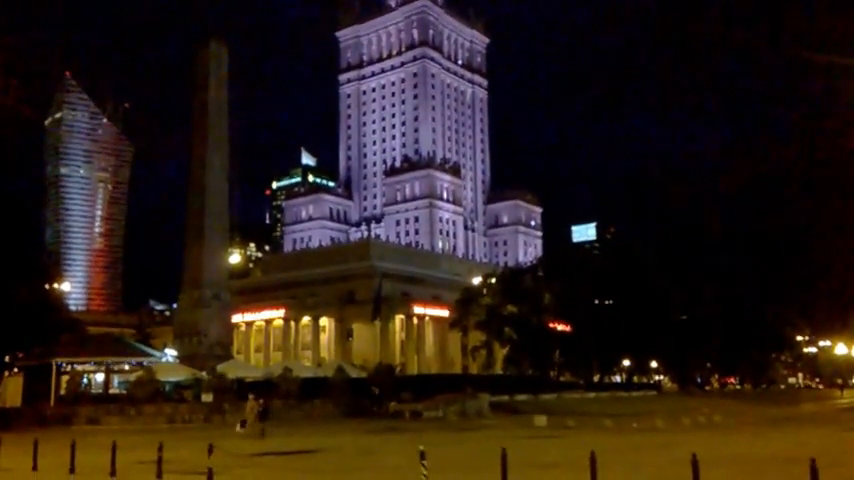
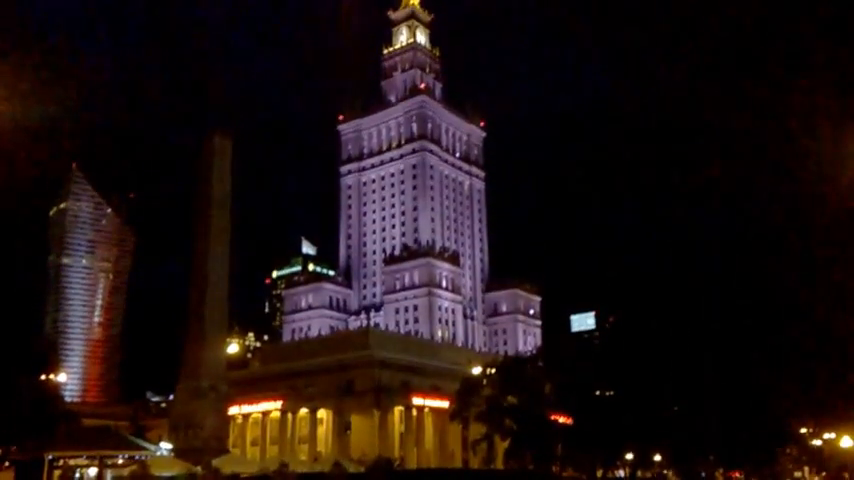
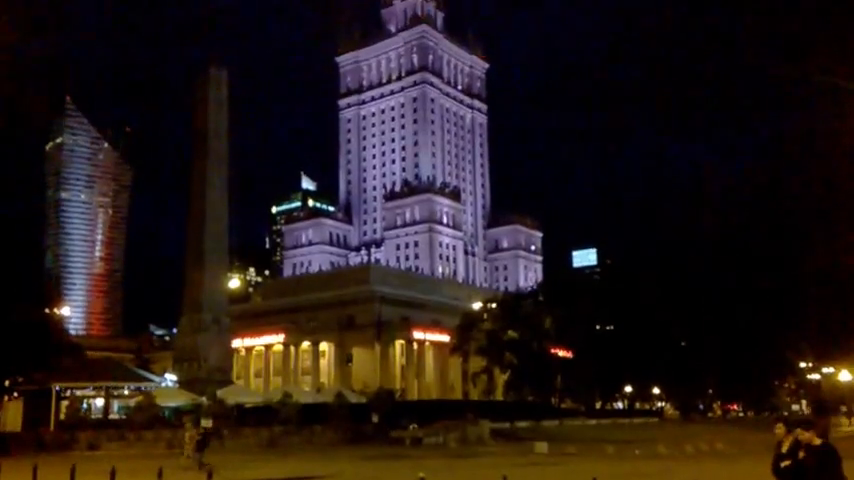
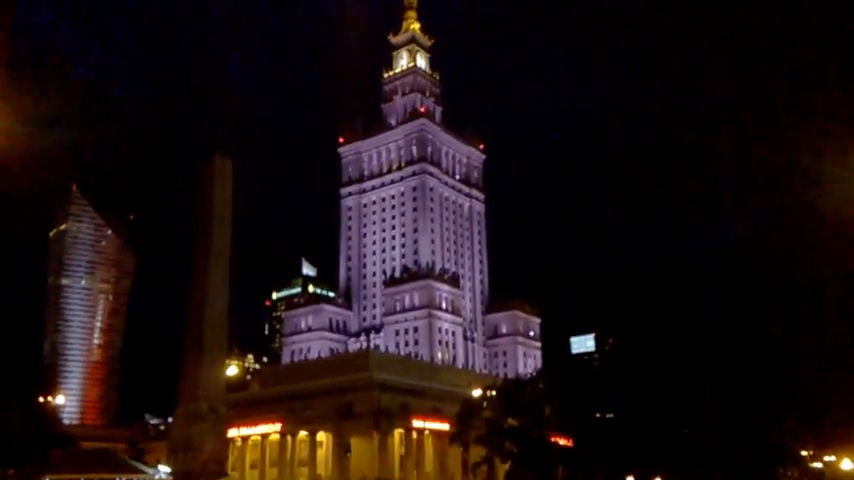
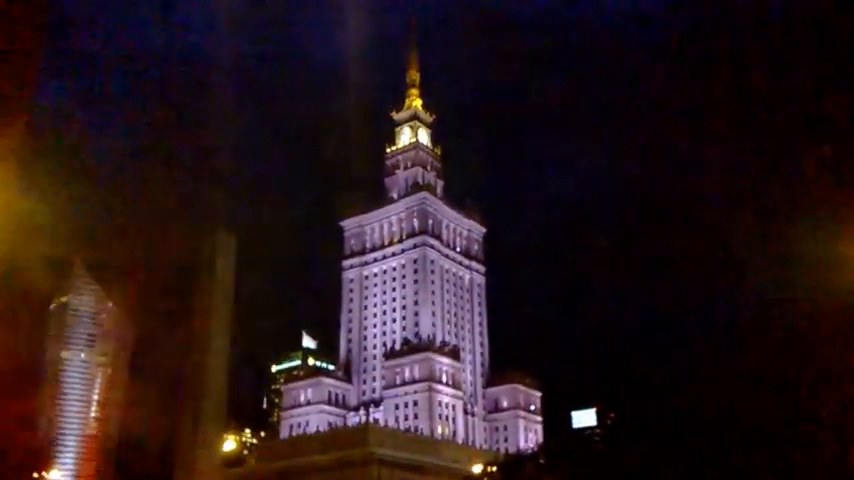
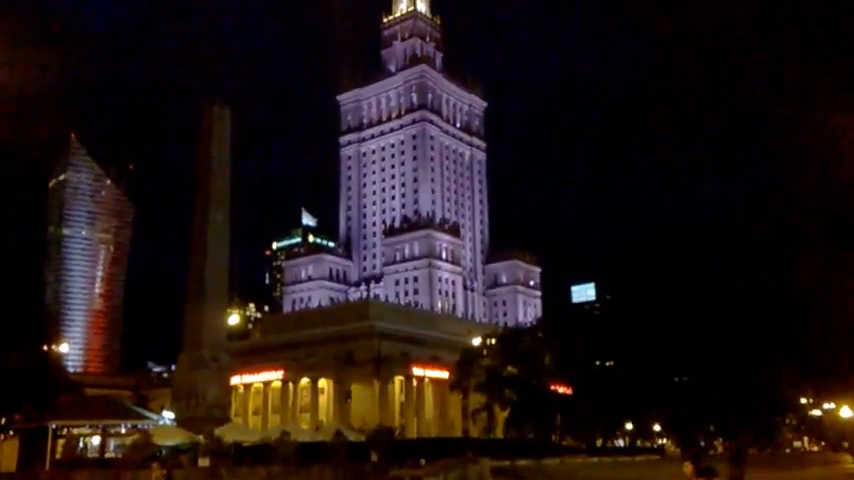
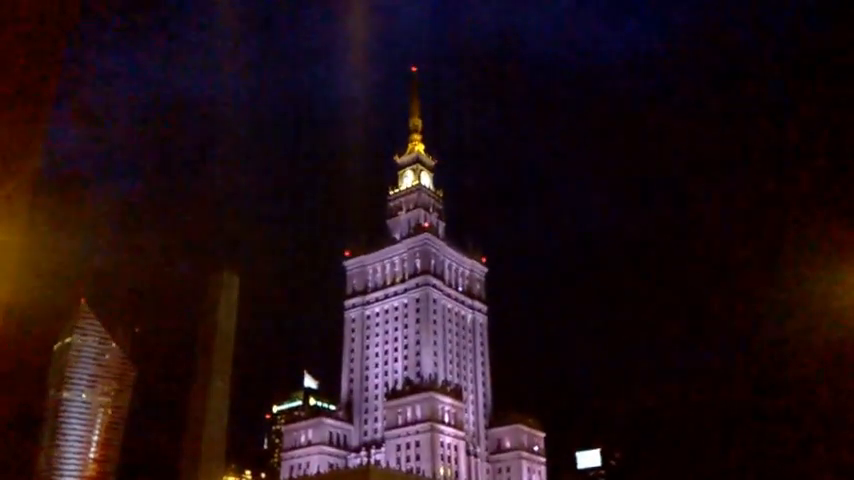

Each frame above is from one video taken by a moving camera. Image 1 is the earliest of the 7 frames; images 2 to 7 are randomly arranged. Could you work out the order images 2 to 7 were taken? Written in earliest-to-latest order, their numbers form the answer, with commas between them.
3, 6, 2, 4, 5, 7
